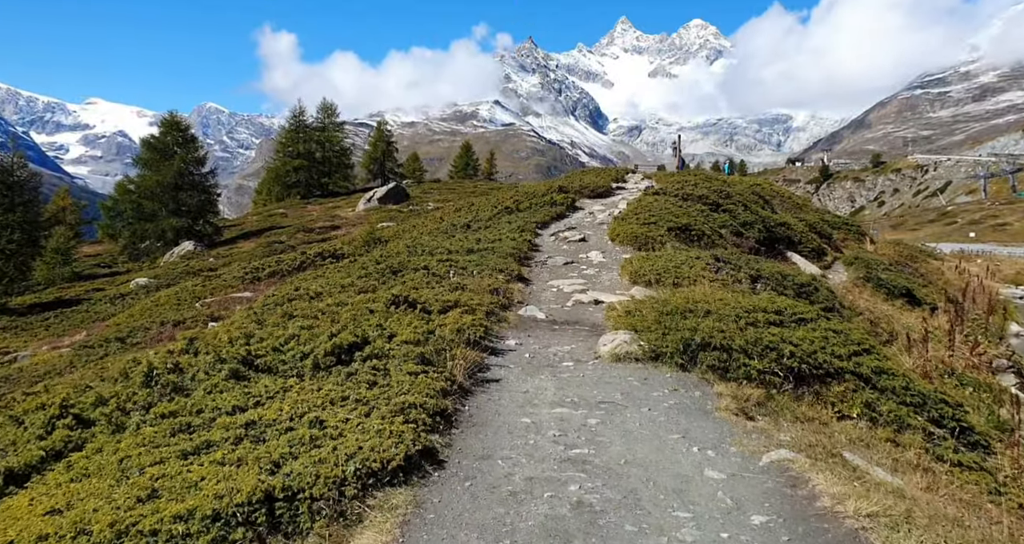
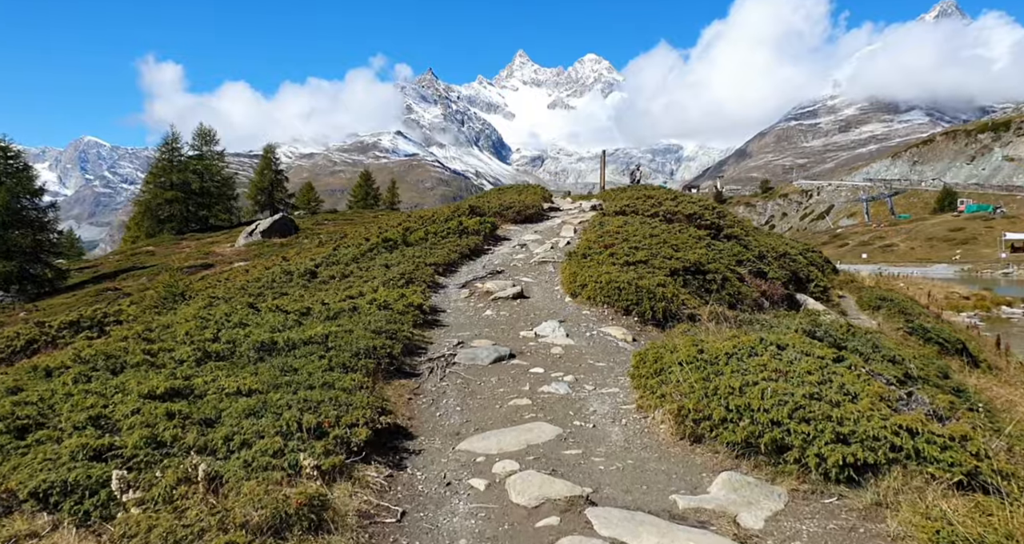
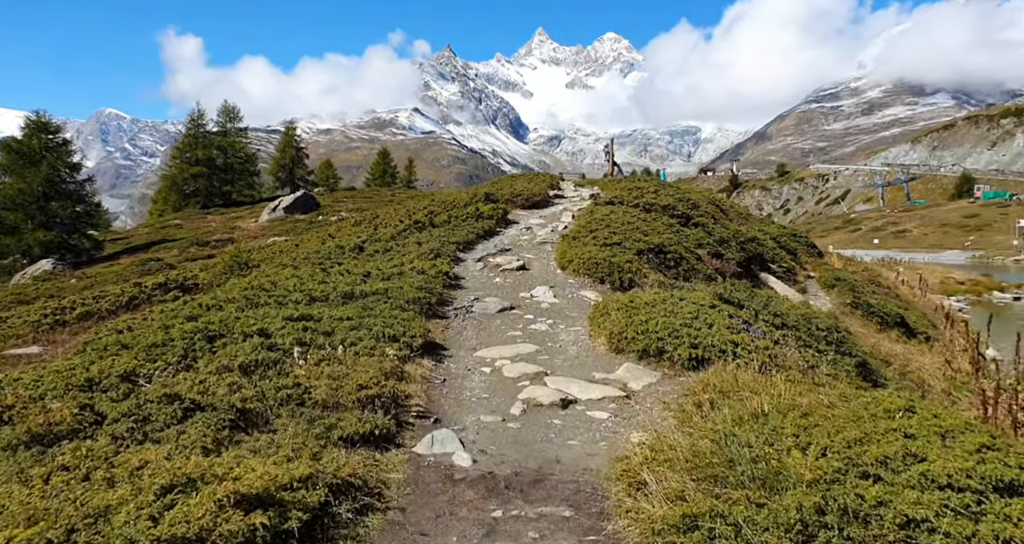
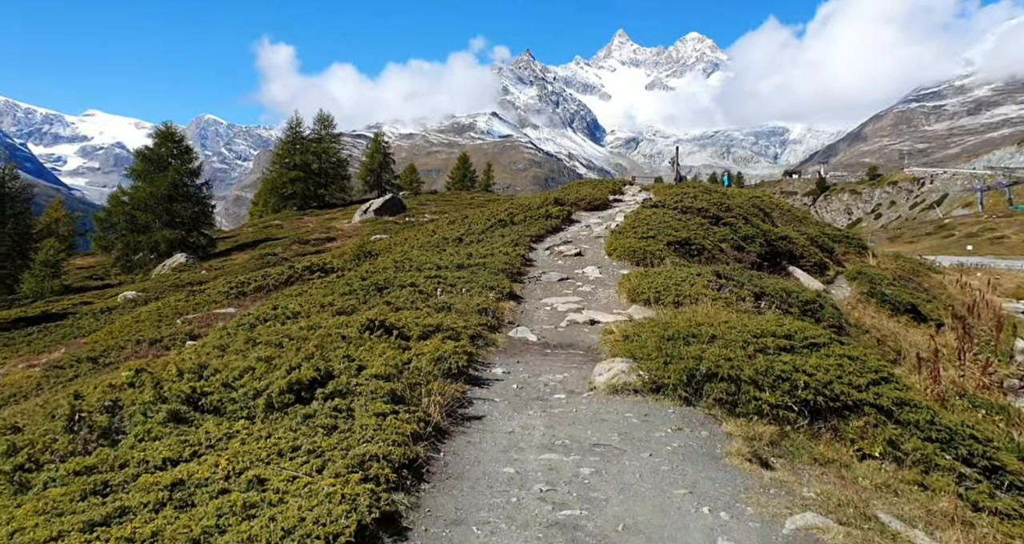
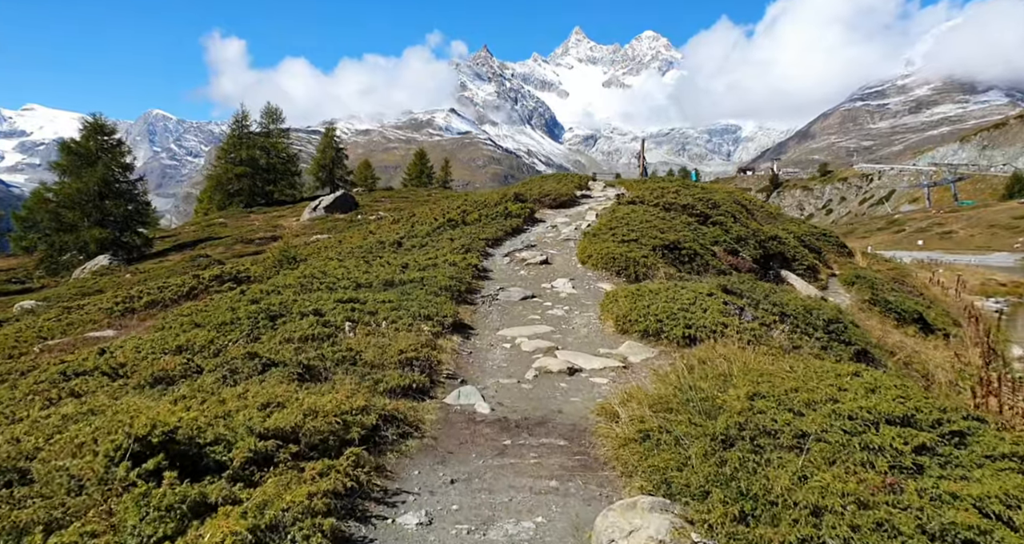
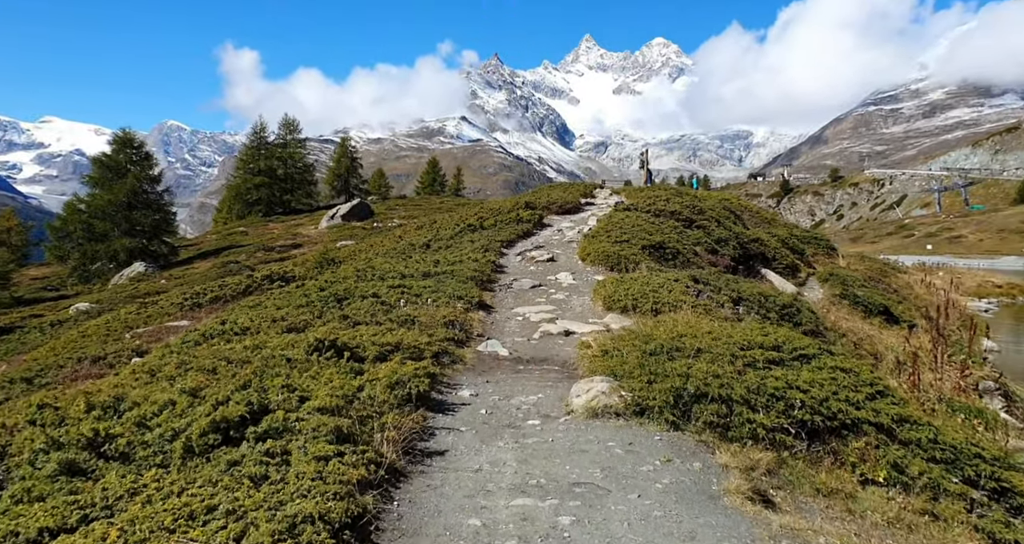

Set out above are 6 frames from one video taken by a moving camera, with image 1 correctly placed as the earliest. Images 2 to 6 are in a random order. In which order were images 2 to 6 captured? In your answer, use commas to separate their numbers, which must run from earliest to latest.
4, 6, 5, 3, 2
